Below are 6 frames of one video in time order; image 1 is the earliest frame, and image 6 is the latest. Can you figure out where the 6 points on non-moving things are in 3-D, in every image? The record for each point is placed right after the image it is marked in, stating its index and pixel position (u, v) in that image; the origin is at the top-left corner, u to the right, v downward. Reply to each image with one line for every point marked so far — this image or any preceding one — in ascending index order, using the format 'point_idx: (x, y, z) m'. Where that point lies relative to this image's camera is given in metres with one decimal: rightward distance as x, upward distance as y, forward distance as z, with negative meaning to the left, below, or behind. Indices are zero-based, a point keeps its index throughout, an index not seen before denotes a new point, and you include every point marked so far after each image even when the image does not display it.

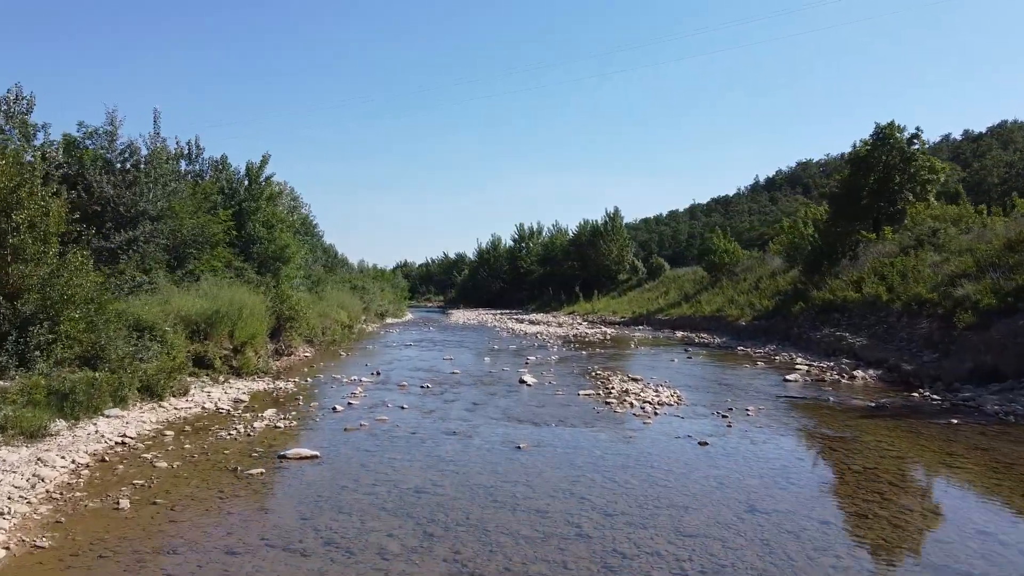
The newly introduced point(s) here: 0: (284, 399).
0: (-3.8, -1.9, +13.6) m
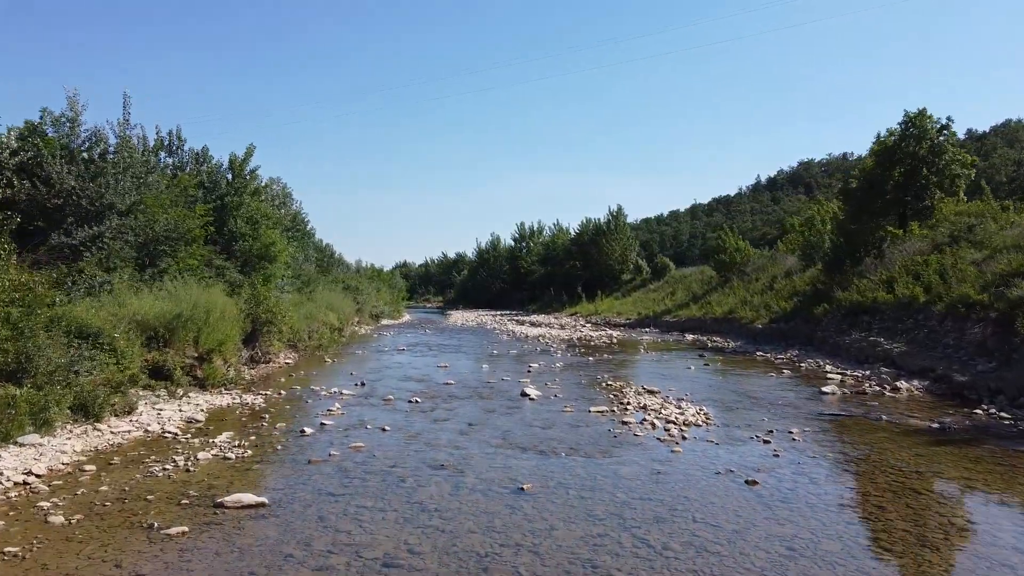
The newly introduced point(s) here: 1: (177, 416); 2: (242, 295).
0: (-3.8, -1.9, +11.7) m
1: (-4.8, -1.8, +11.4) m
2: (-6.5, -0.2, +19.2) m
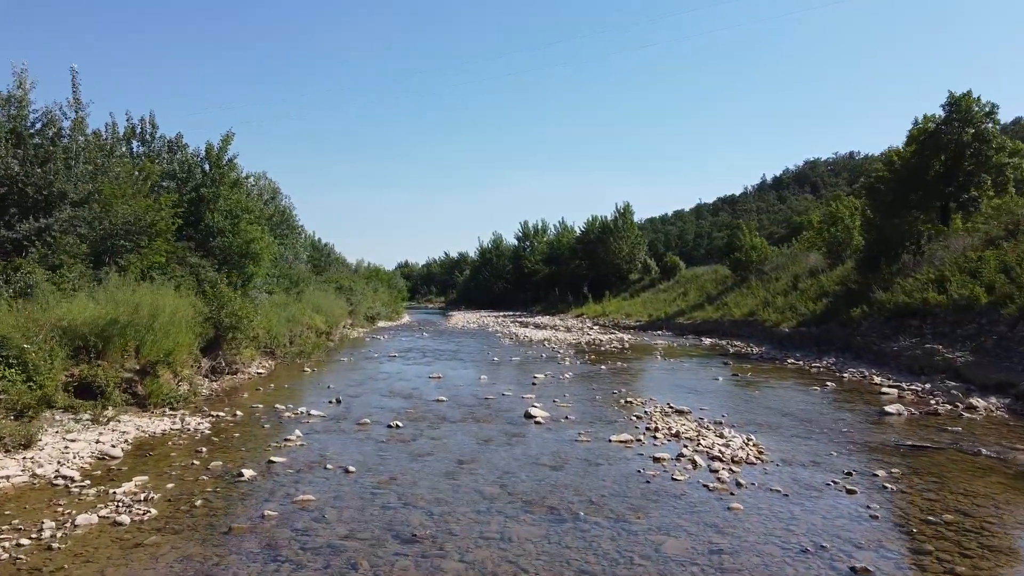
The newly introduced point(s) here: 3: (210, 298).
0: (-3.8, -1.9, +9.3) m
1: (-4.7, -1.8, +9.0) m
2: (-6.4, -0.2, +16.8) m
3: (-6.2, -0.2, +16.4) m
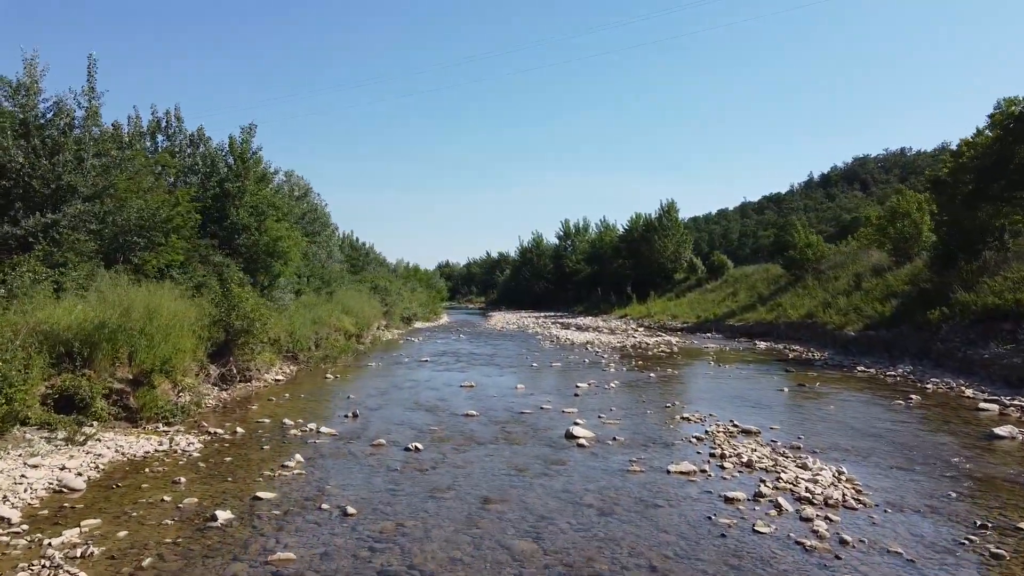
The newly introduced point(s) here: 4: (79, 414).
0: (-3.4, -1.9, +7.9) m
1: (-4.4, -1.8, +7.6) m
2: (-5.7, -0.2, +15.5) m
3: (-5.5, -0.2, +15.0) m
4: (-5.4, -1.6, +10.1) m
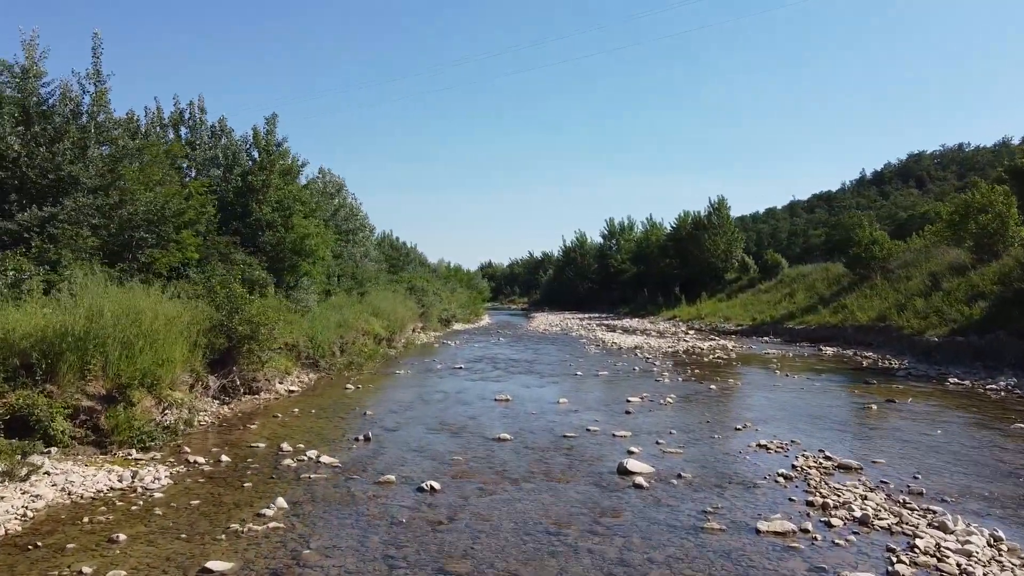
0: (-3.2, -1.9, +6.1) m
1: (-4.1, -1.8, +5.9) m
2: (-5.0, -0.2, +13.8) m
3: (-4.8, -0.2, +13.4) m
4: (-5.0, -1.6, +8.4) m
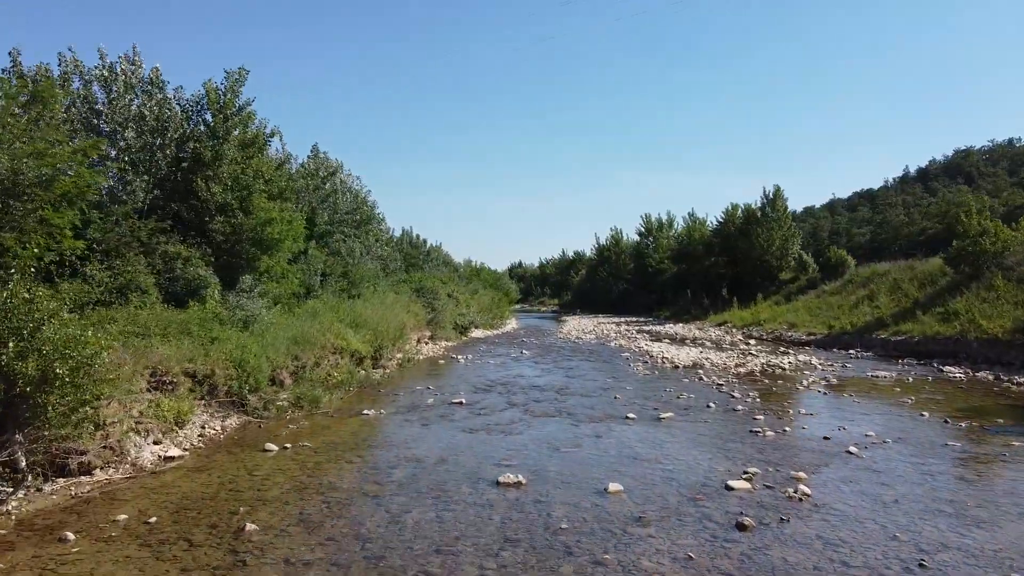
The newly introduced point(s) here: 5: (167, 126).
0: (-3.3, -1.9, +0.5) m
1: (-4.3, -1.8, +0.3) m
2: (-4.8, -0.2, +8.2) m
3: (-4.6, -0.2, +7.8) m
4: (-5.1, -1.6, +2.8) m
5: (-7.5, +3.7, +18.3) m
